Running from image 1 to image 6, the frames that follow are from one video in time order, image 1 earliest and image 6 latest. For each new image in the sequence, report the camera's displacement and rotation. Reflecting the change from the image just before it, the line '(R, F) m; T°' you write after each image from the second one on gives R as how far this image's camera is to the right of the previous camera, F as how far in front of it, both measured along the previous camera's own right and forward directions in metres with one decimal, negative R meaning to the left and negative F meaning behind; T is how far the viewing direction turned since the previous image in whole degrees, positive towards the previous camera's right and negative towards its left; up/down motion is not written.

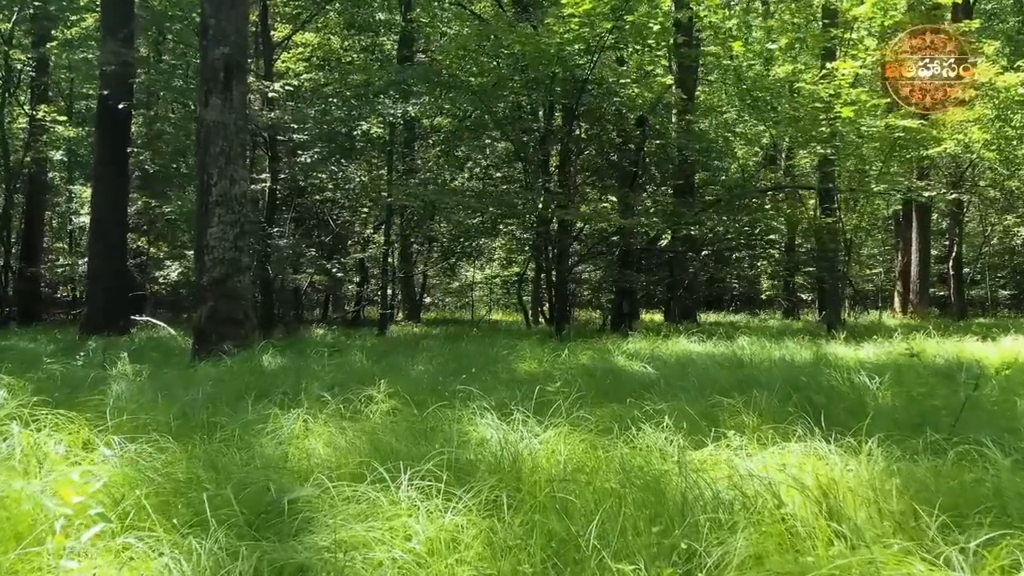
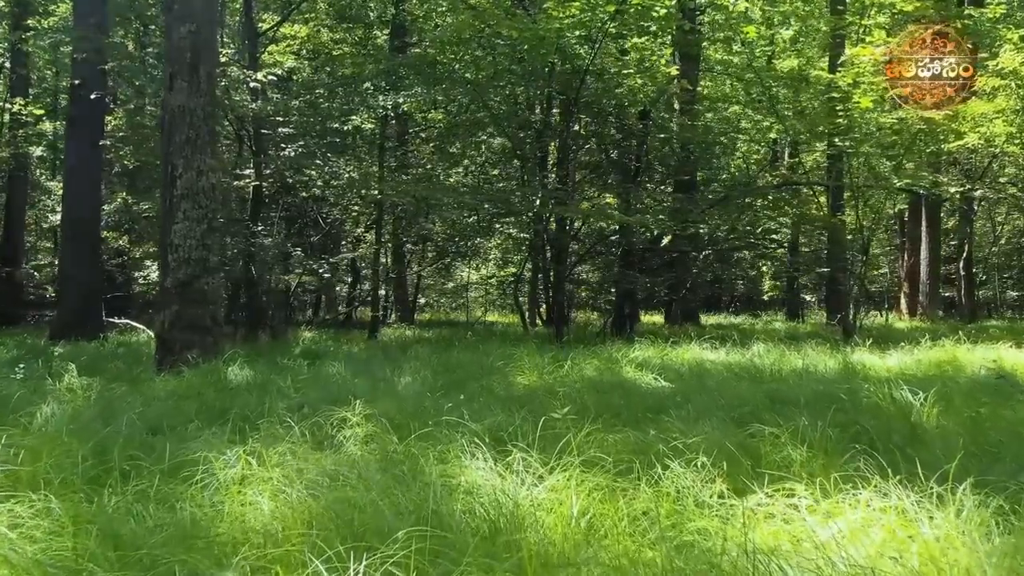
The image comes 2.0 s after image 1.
(0.0, +0.6) m; 0°
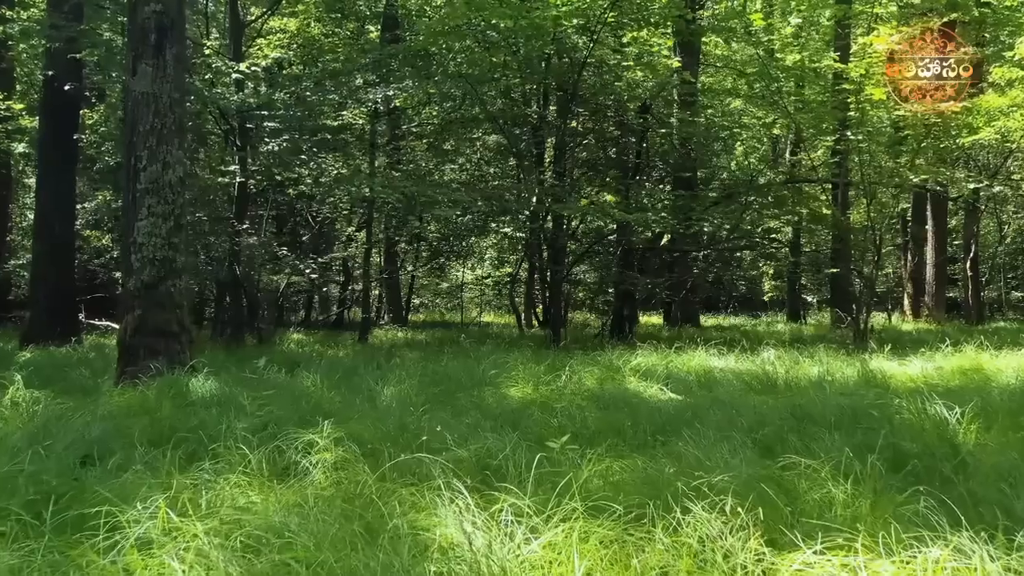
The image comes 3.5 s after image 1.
(0.0, +0.5) m; 0°
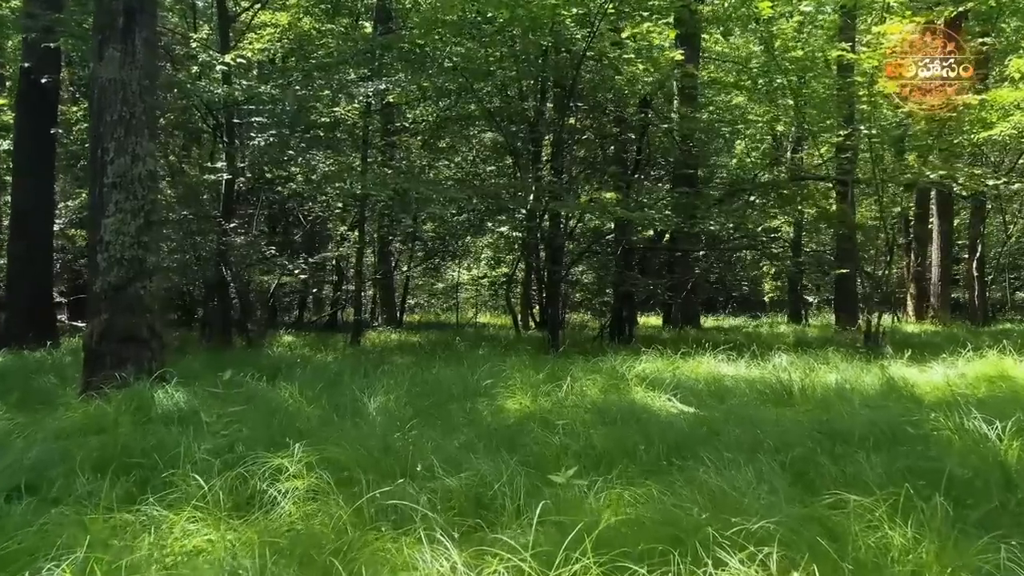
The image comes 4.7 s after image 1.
(0.0, +0.4) m; 0°
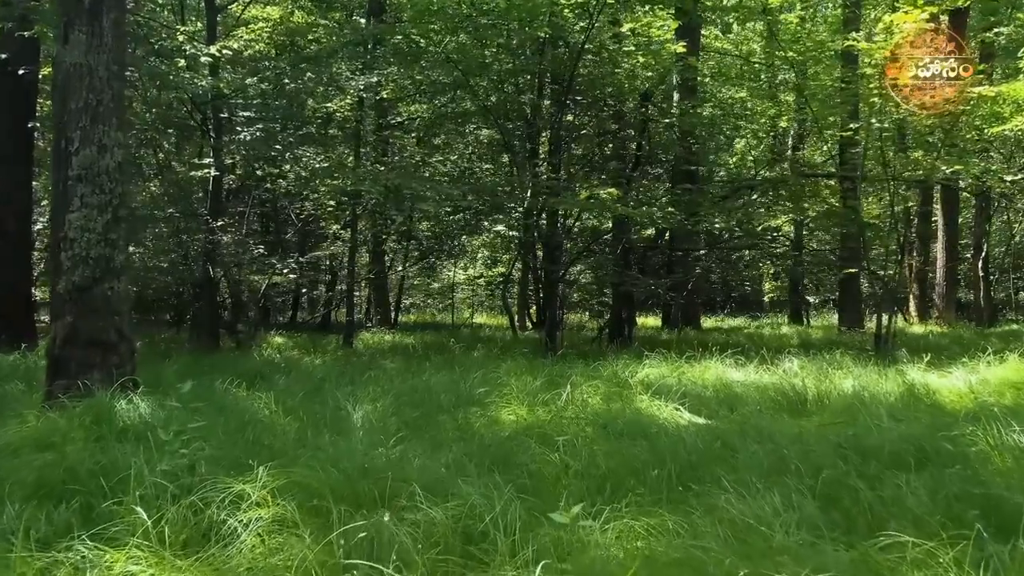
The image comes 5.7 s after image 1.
(0.0, +0.4) m; 0°
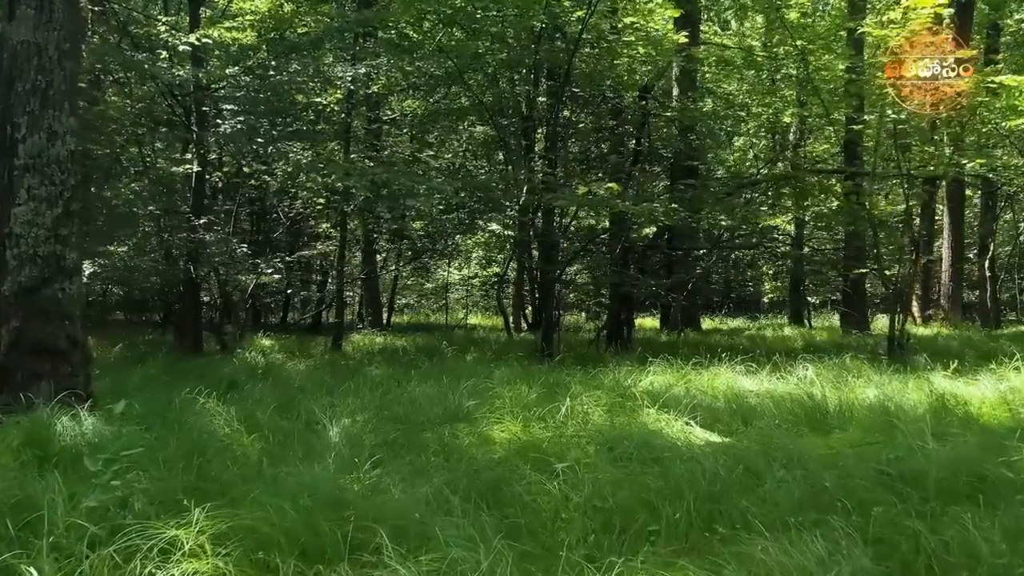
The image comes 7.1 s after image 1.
(0.0, +0.4) m; 0°
